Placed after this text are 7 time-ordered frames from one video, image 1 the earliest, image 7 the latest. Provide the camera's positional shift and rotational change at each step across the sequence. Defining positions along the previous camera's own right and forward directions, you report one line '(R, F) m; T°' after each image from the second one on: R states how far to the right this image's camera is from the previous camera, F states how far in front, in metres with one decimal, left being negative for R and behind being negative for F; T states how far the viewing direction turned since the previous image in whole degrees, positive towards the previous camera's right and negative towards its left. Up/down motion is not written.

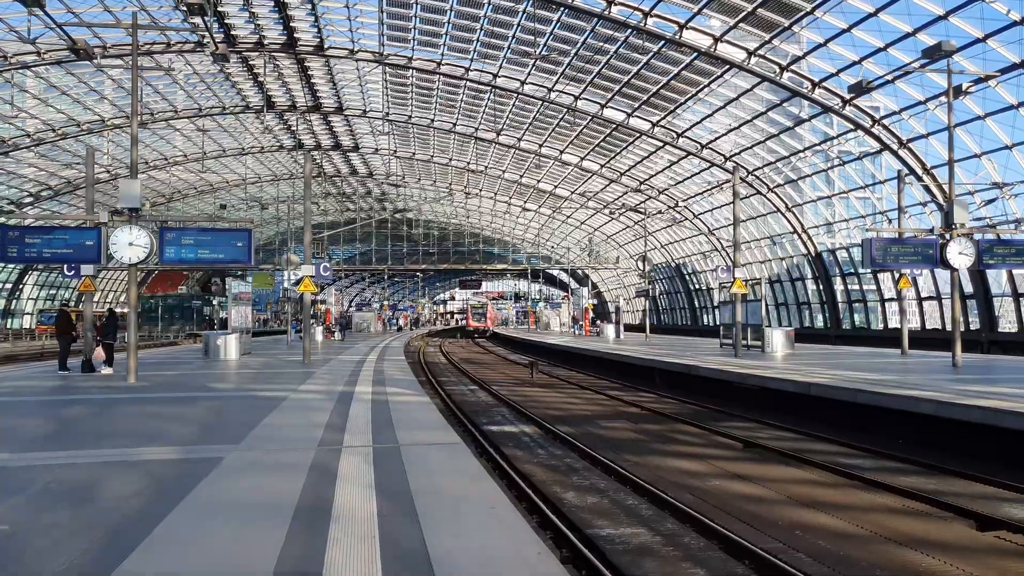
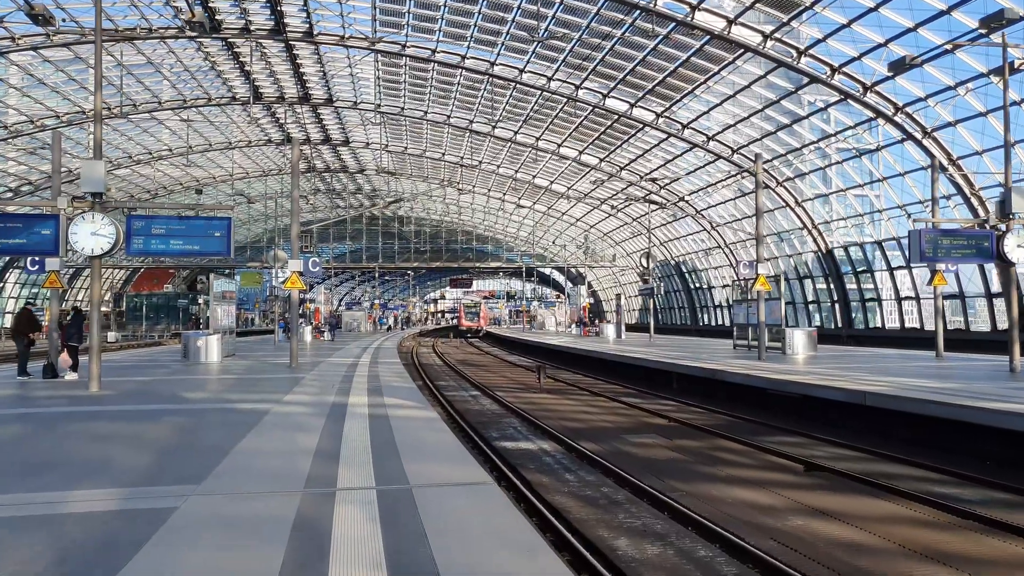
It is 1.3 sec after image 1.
(-0.5, +2.3) m; +1°
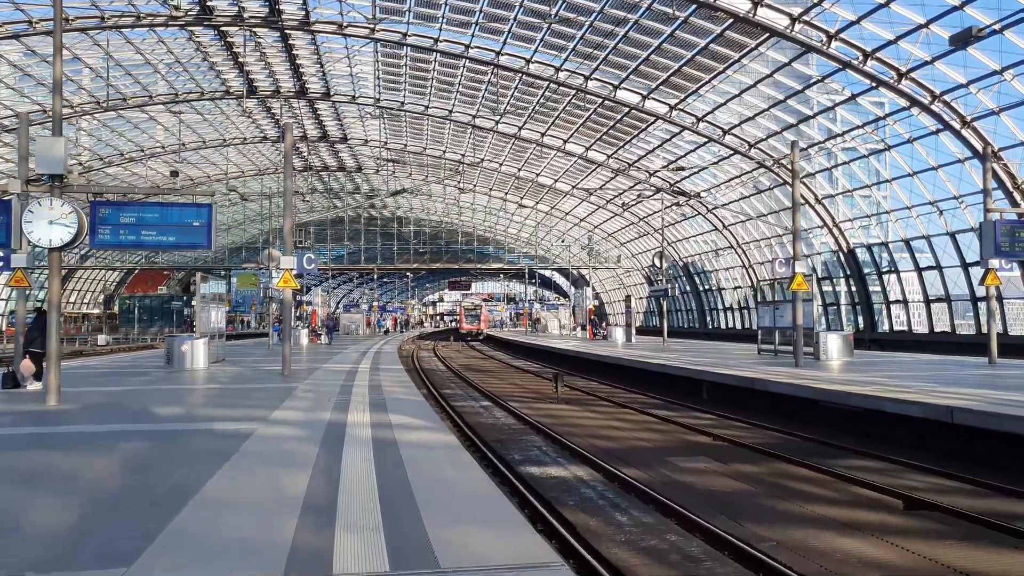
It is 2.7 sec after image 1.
(-0.5, +2.4) m; 0°
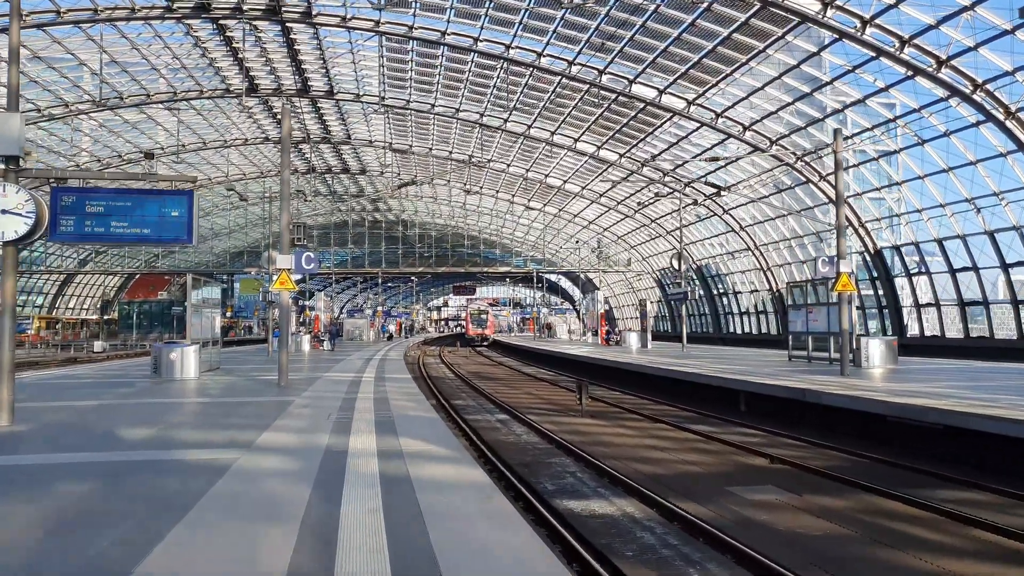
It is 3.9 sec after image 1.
(-0.4, +2.2) m; 0°
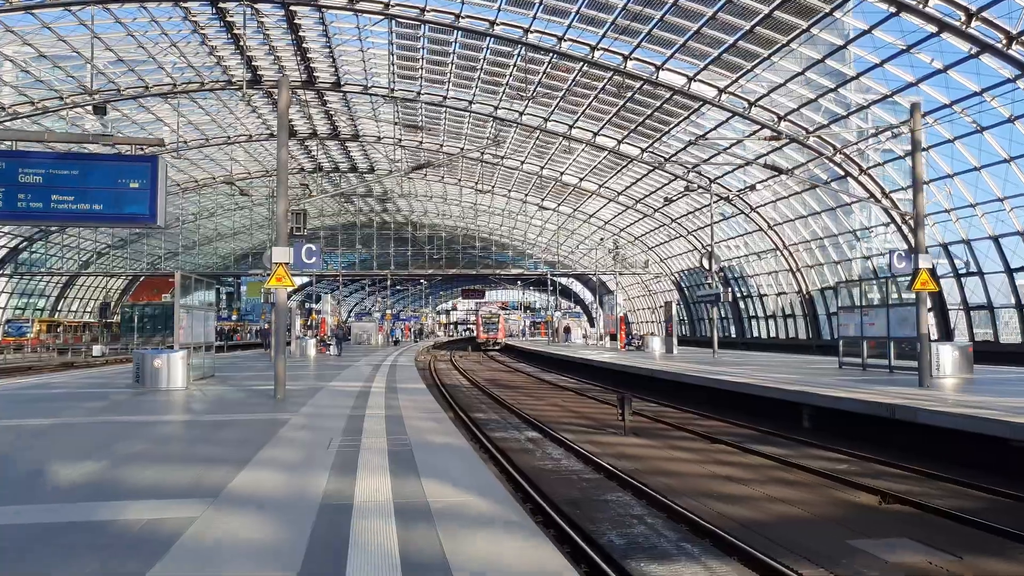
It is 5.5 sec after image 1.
(-0.6, +2.9) m; -1°
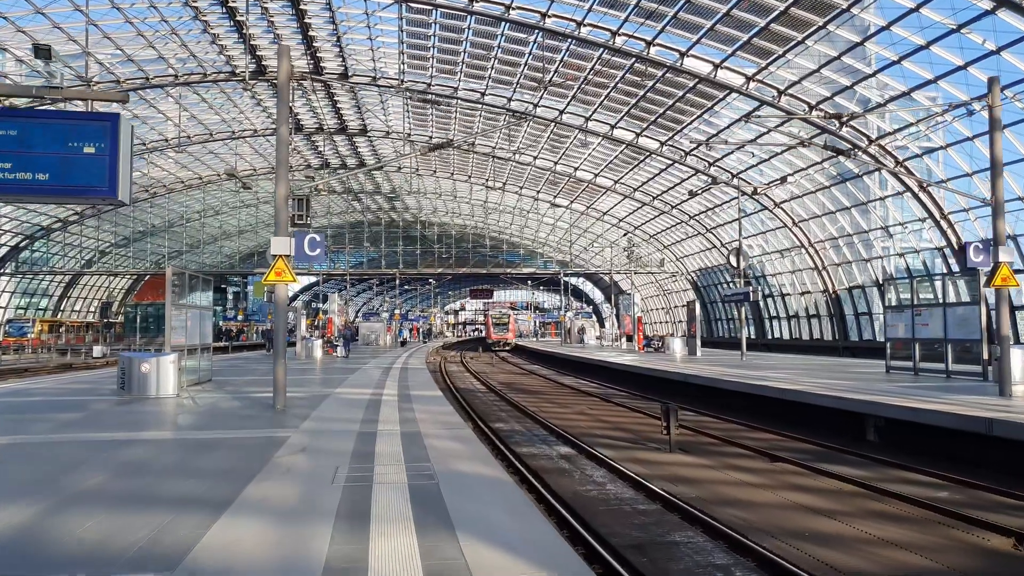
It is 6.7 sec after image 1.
(-0.5, +2.2) m; -1°
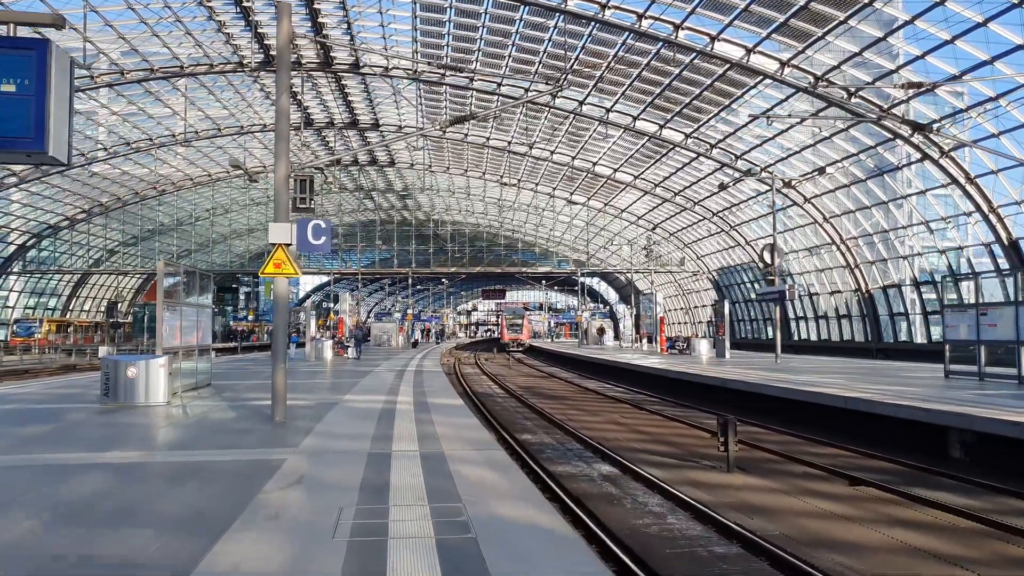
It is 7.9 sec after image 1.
(-0.4, +2.2) m; -1°
